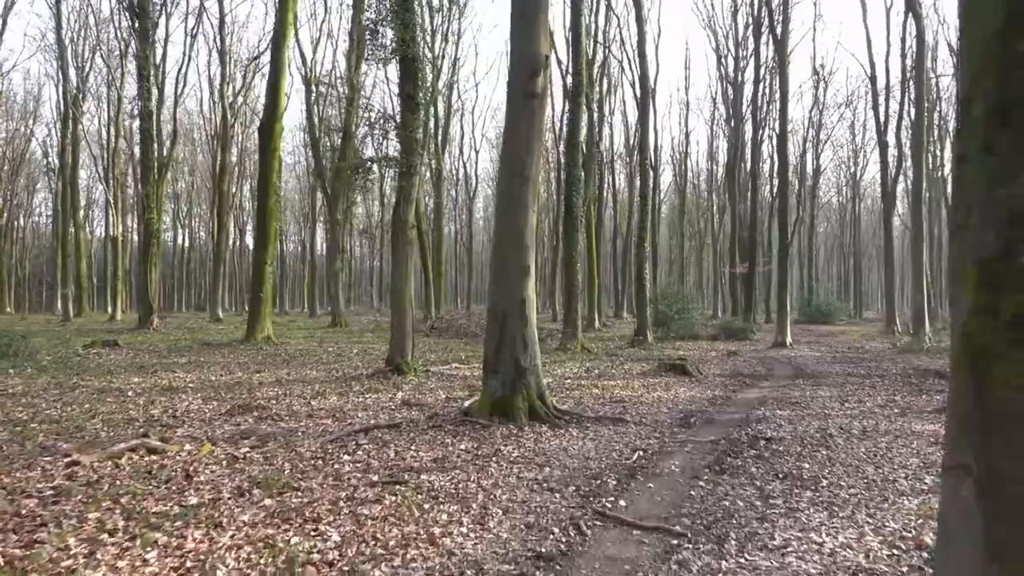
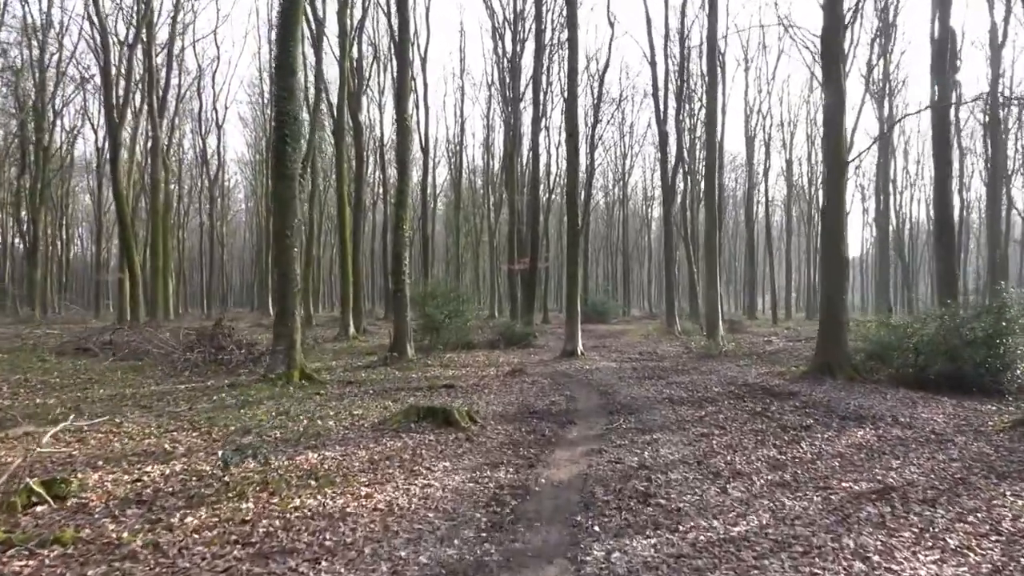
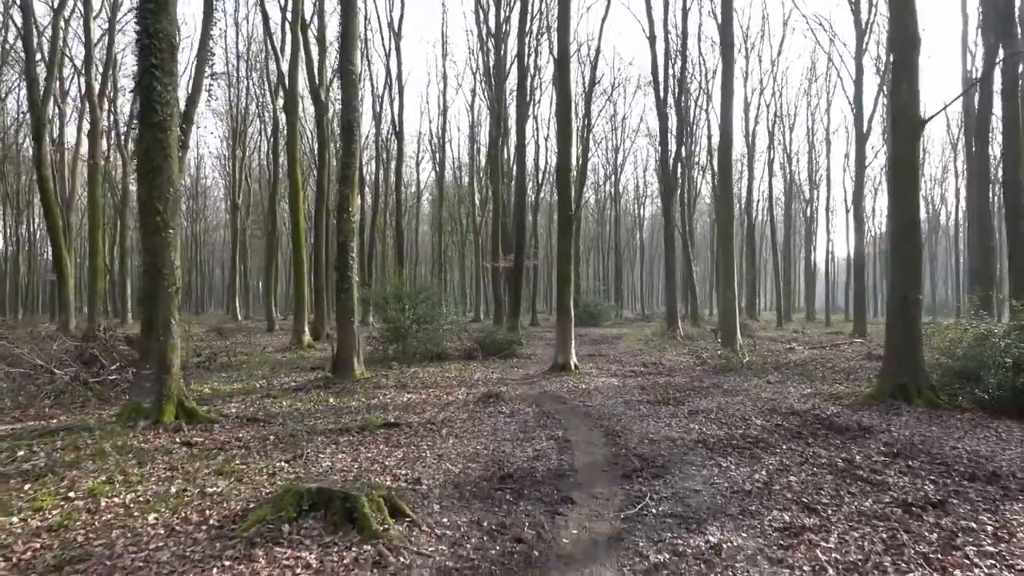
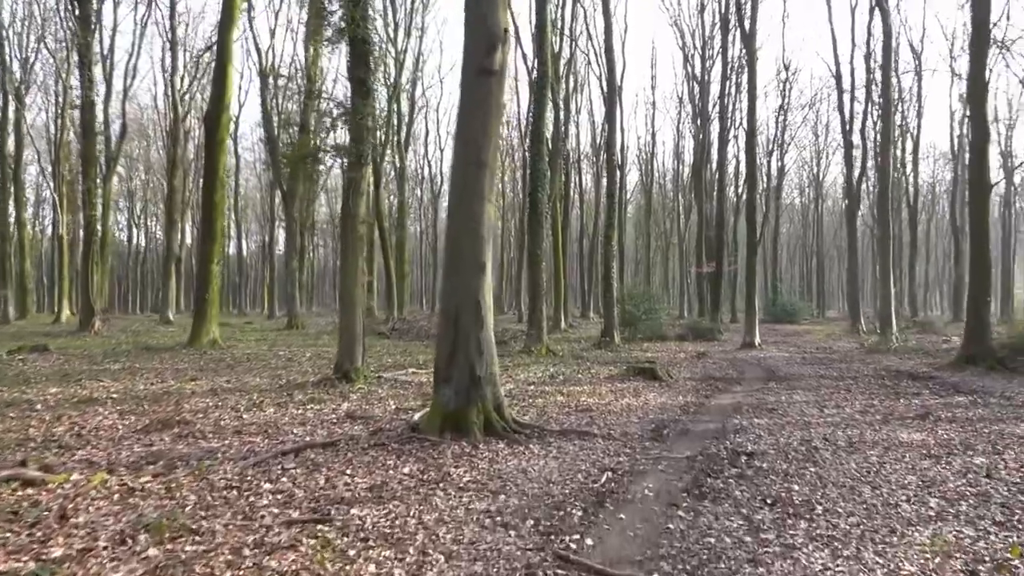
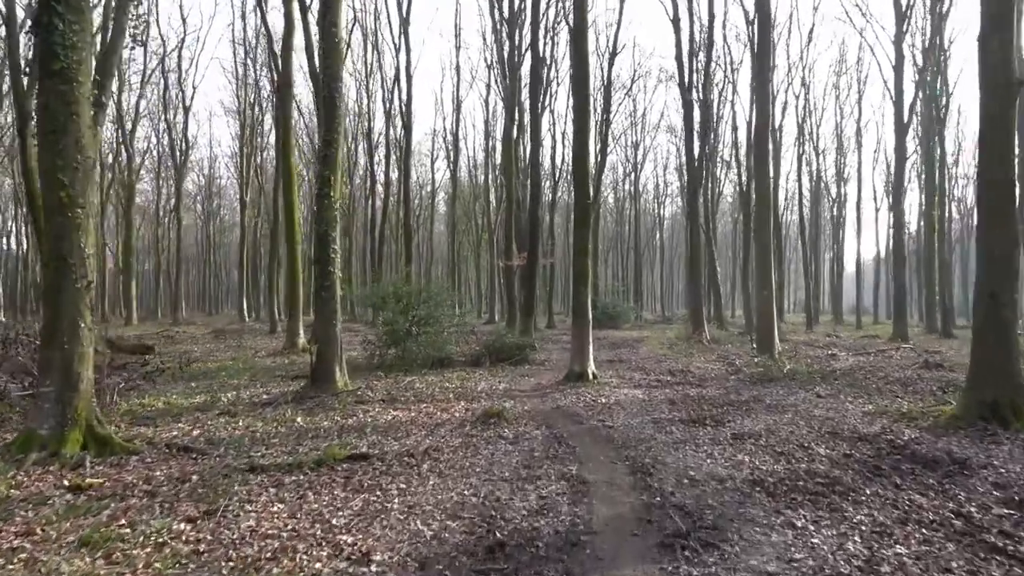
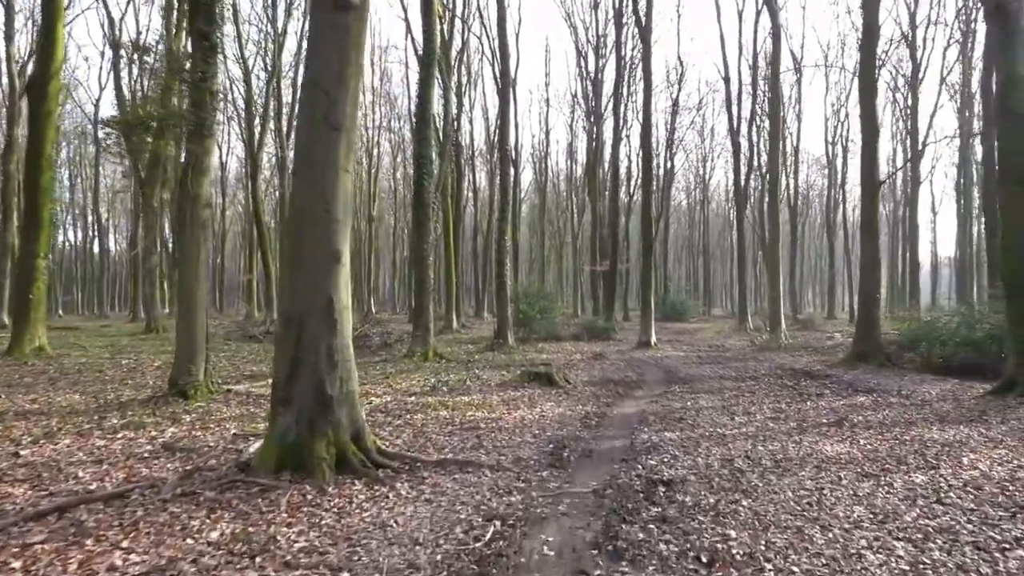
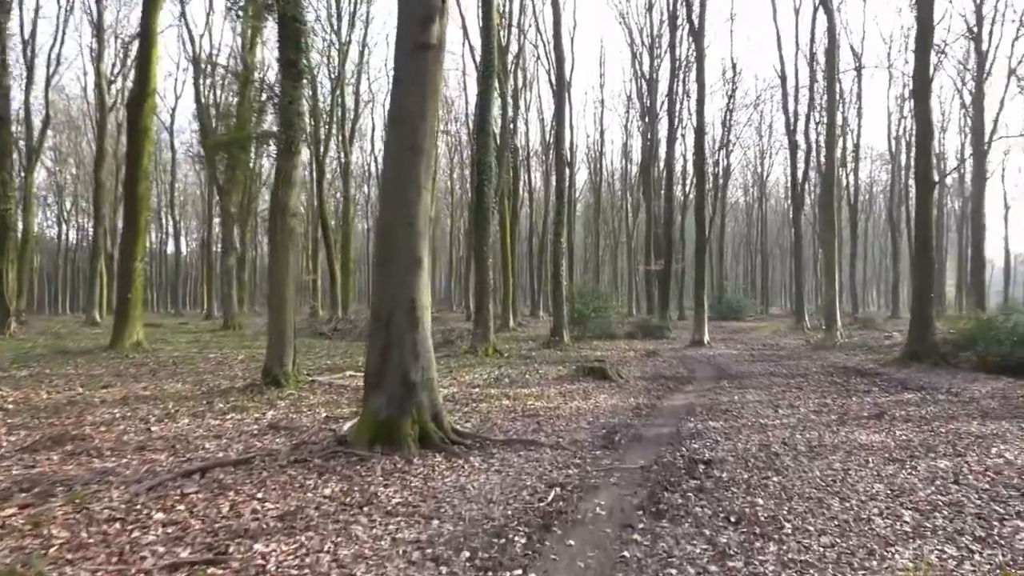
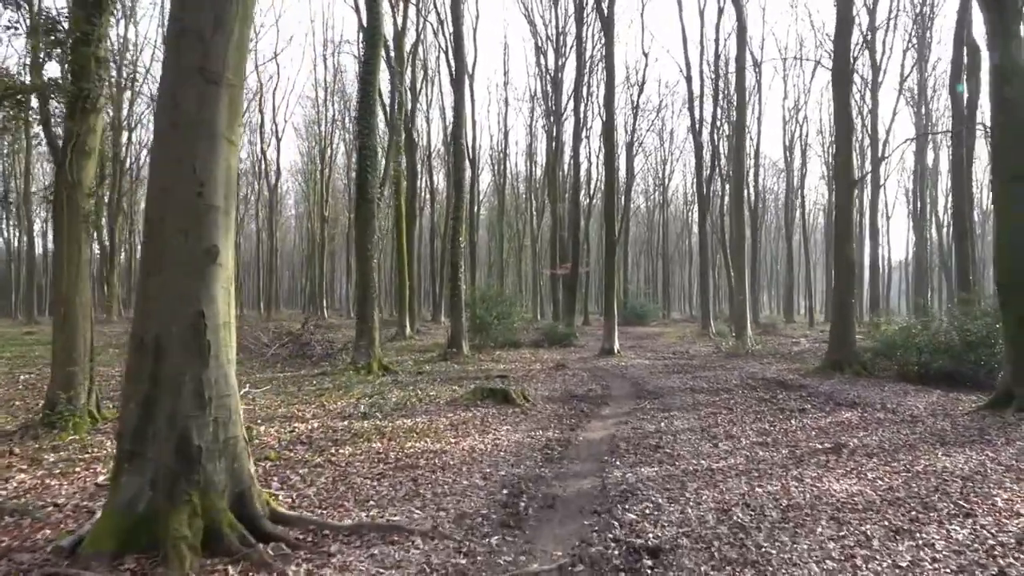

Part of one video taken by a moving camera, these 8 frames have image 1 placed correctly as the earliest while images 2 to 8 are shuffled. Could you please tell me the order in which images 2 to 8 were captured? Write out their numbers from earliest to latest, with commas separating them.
4, 7, 6, 8, 2, 3, 5
